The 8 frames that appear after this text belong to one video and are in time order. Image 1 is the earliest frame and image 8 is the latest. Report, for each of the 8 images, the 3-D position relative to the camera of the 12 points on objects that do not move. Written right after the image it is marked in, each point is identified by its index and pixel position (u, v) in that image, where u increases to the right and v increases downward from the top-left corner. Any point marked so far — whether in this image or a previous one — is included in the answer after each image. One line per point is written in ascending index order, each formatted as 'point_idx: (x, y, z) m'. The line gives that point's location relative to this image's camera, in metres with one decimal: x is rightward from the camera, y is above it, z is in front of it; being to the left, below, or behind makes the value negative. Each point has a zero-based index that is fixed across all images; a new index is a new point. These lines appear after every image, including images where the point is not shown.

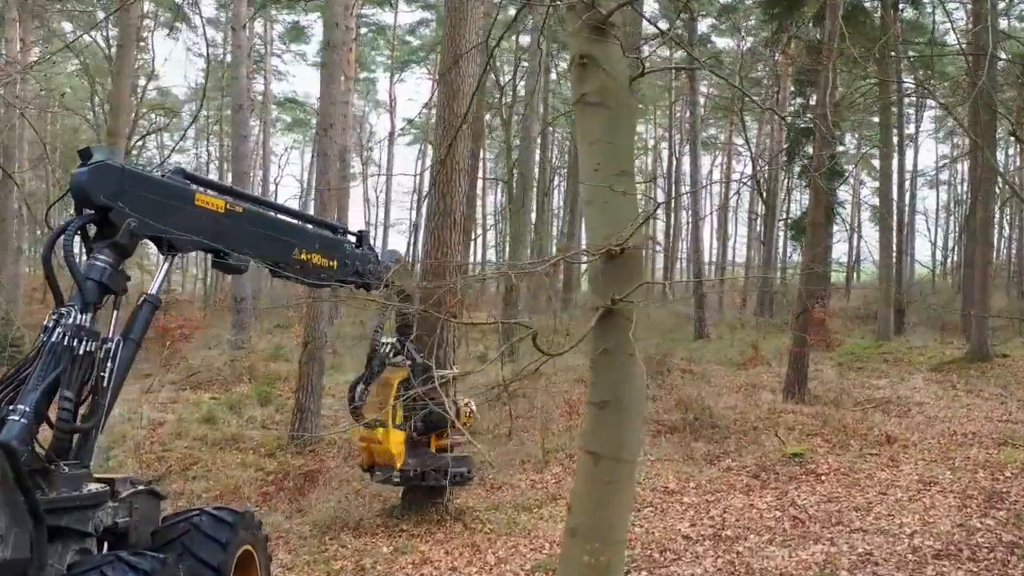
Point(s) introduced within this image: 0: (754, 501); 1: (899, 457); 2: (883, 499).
0: (+2.1, -1.9, +6.8) m
1: (+4.0, -1.8, +8.0) m
2: (+3.2, -1.8, +6.7) m
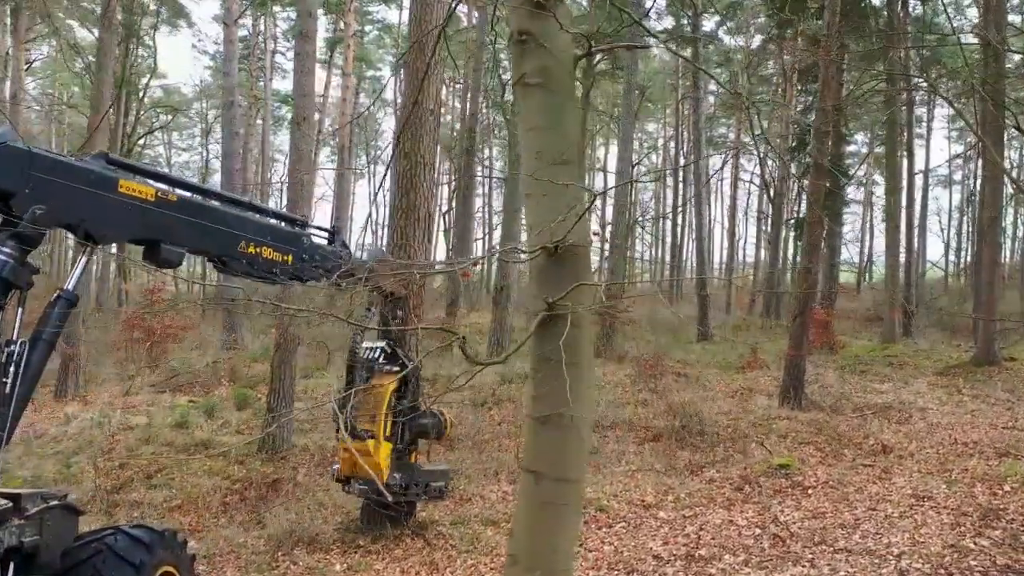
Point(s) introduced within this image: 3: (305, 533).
0: (+1.8, -1.9, +6.4) m
1: (+3.8, -1.8, +7.6) m
2: (+2.9, -1.9, +6.2) m
3: (-1.8, -2.1, +6.4) m
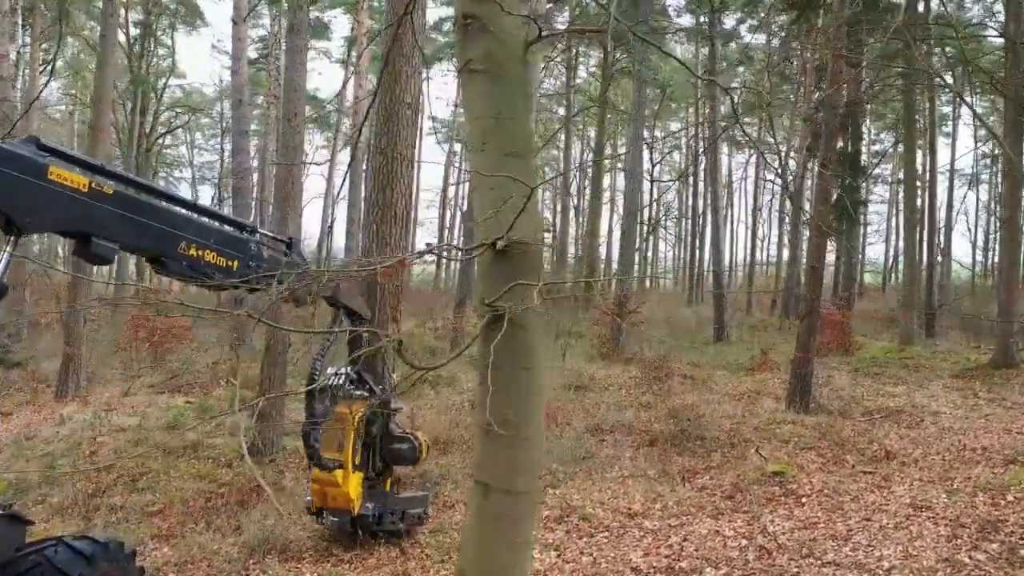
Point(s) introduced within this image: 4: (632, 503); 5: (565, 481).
0: (+1.7, -1.9, +6.1) m
1: (+3.6, -1.8, +7.3) m
2: (+2.7, -1.9, +6.0) m
3: (-1.9, -2.1, +6.3) m
4: (+1.1, -1.9, +6.9) m
5: (+0.5, -2.0, +7.8) m
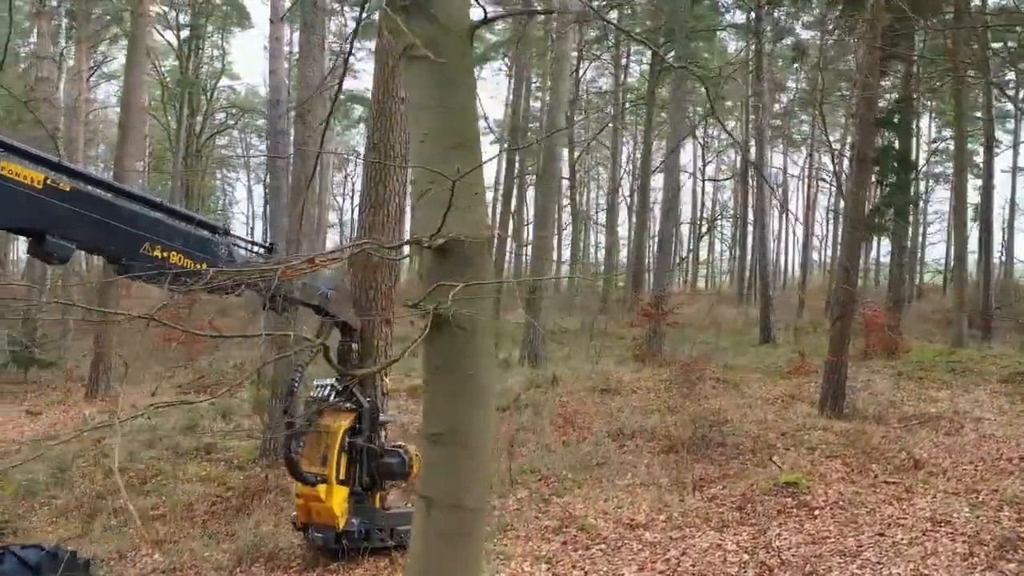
0: (+1.6, -1.9, +5.8) m
1: (+3.6, -1.8, +6.9) m
2: (+2.7, -1.9, +5.6) m
3: (-2.0, -2.1, +6.1) m
4: (+1.1, -1.9, +6.6) m
5: (+0.6, -2.0, +7.5) m
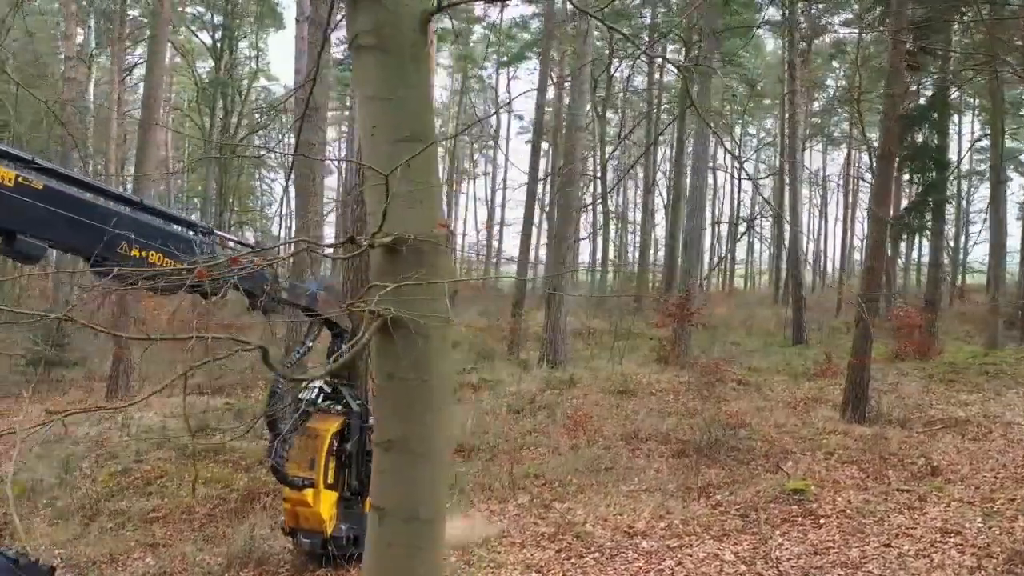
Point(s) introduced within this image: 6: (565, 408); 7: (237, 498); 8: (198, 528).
0: (+1.5, -1.9, +5.6) m
1: (+3.6, -1.8, +6.5) m
2: (+2.6, -1.8, +5.3) m
3: (-2.0, -2.1, +6.1) m
4: (+1.0, -1.9, +6.4) m
5: (+0.6, -2.0, +7.3) m
6: (+0.8, -1.8, +11.7) m
7: (-2.7, -2.1, +7.7) m
8: (-2.9, -2.2, +7.0) m
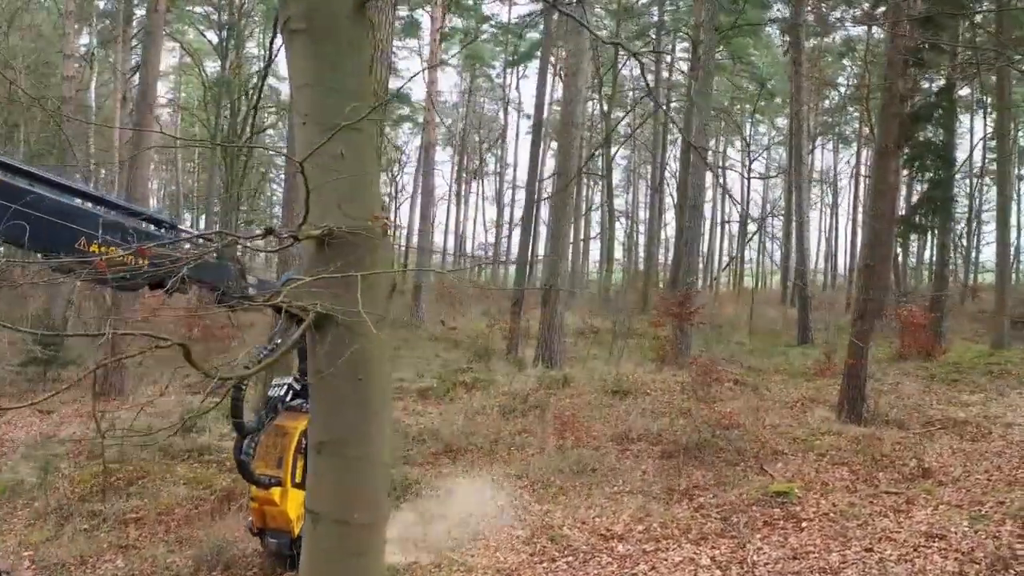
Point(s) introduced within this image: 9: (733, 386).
0: (+1.3, -1.9, +5.4) m
1: (+3.4, -1.8, +6.4) m
2: (+2.4, -1.8, +5.1) m
3: (-2.2, -2.1, +6.0) m
4: (+0.8, -1.9, +6.2) m
5: (+0.4, -2.0, +7.2) m
6: (+0.7, -1.8, +11.5) m
7: (-2.9, -2.1, +7.6) m
8: (-3.1, -2.2, +6.9) m
9: (+4.0, -1.8, +14.0) m
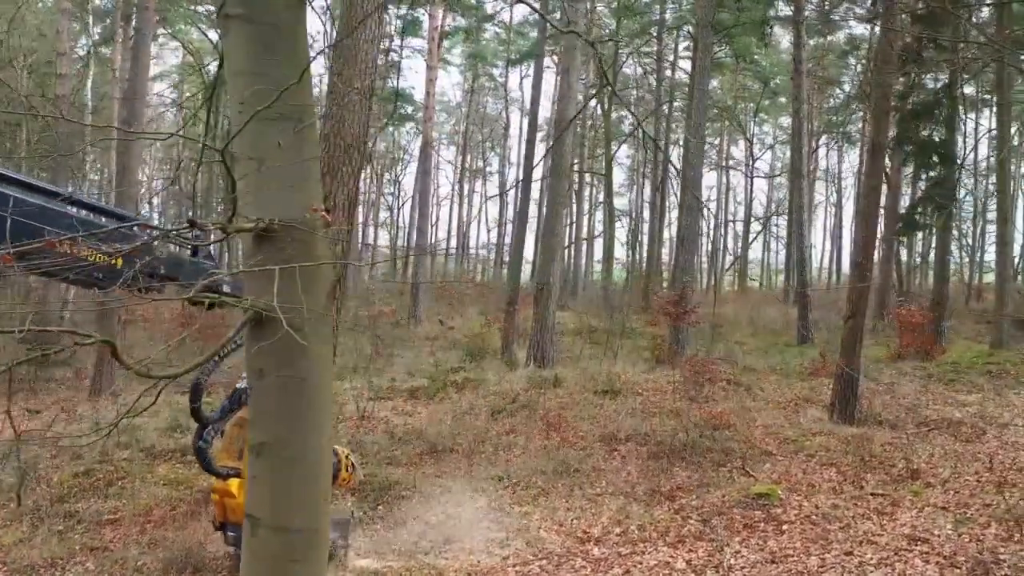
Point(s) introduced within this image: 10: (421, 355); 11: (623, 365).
0: (+1.1, -1.9, +5.3) m
1: (+3.2, -1.7, +6.3) m
2: (+2.2, -1.8, +5.0) m
3: (-2.4, -2.1, +5.9) m
4: (+0.6, -1.9, +6.1) m
5: (+0.2, -1.9, +7.1) m
6: (+0.5, -1.8, +11.4) m
7: (-3.1, -2.1, +7.5) m
8: (-3.3, -2.2, +6.9) m
9: (+3.9, -1.8, +13.9) m
10: (-2.0, -1.5, +17.1) m
11: (+2.4, -1.7, +16.8) m
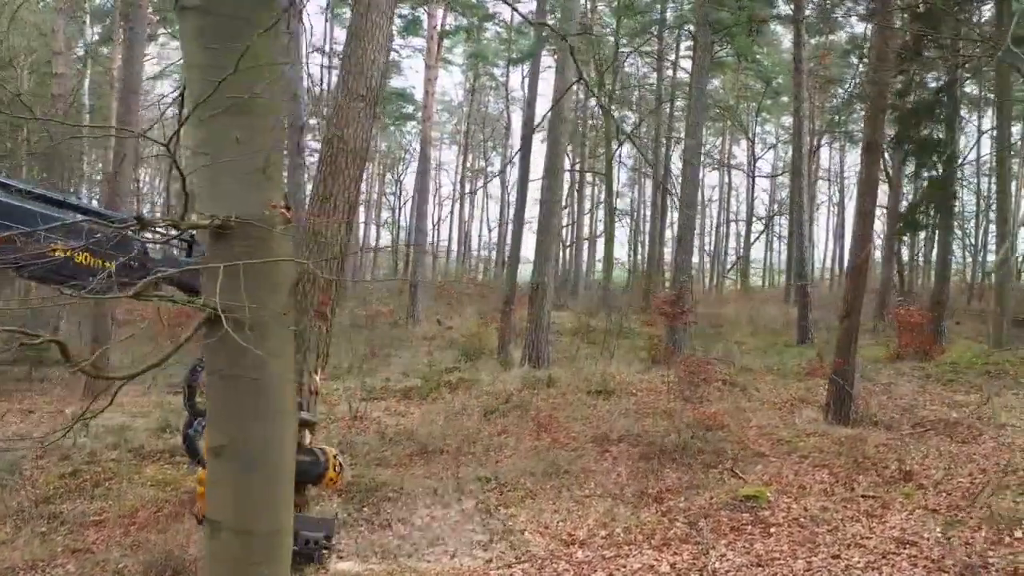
0: (+1.0, -1.9, +5.2) m
1: (+3.1, -1.7, +6.2) m
2: (+2.1, -1.8, +5.0) m
3: (-2.5, -2.1, +5.8) m
4: (+0.5, -1.9, +6.1) m
5: (+0.1, -1.9, +7.0) m
6: (+0.4, -1.8, +11.4) m
7: (-3.2, -2.1, +7.4) m
8: (-3.4, -2.2, +6.8) m
9: (+3.8, -1.8, +13.8) m
10: (-2.1, -1.5, +17.1) m
11: (+2.3, -1.7, +16.8) m
